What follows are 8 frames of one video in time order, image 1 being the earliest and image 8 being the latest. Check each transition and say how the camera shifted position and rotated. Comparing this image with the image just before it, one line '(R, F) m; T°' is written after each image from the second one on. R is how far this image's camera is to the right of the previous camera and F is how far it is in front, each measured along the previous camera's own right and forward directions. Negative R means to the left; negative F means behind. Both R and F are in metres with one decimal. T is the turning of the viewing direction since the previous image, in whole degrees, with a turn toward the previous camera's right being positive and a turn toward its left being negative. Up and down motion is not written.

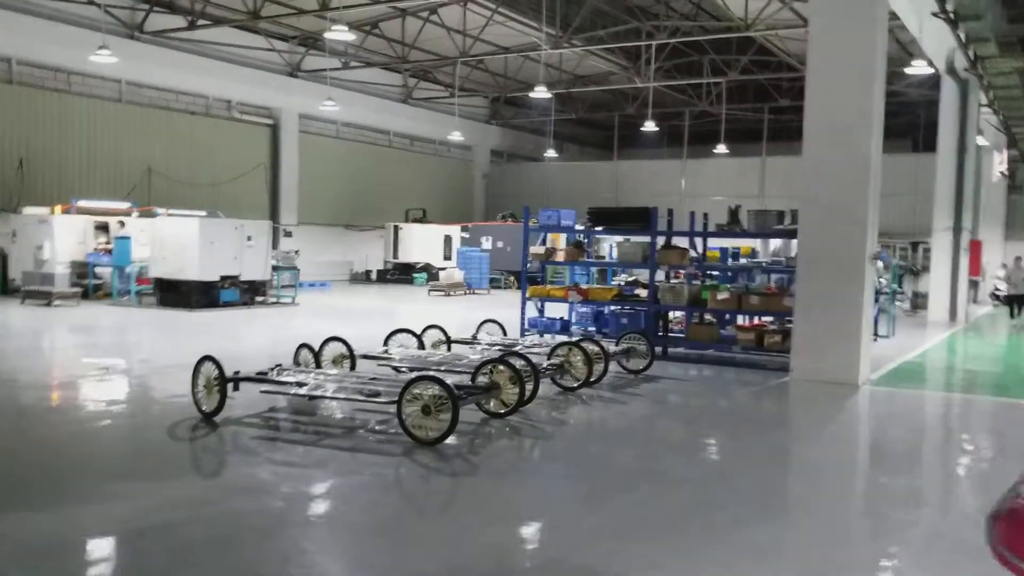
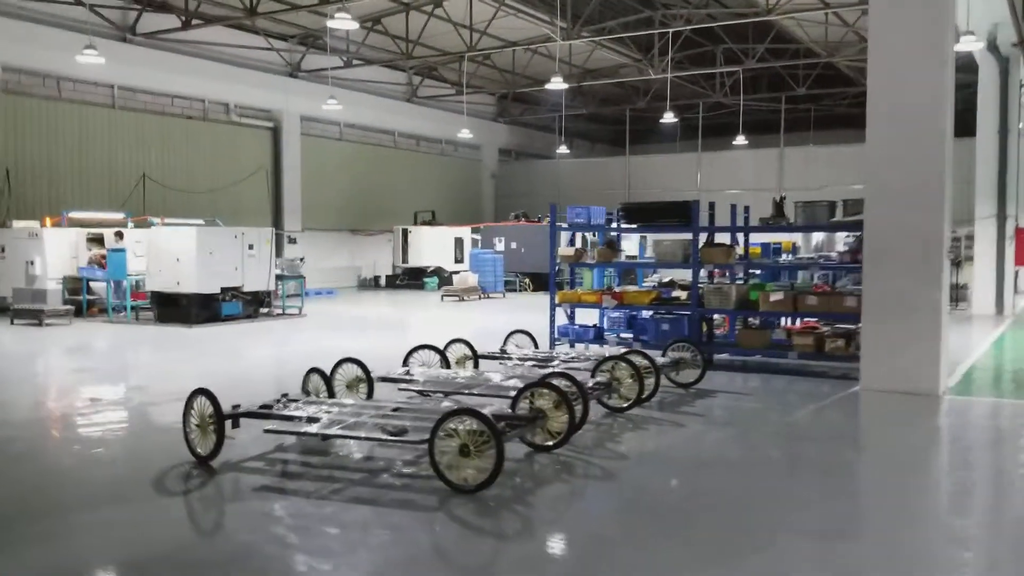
(-0.2, +0.7) m; 0°
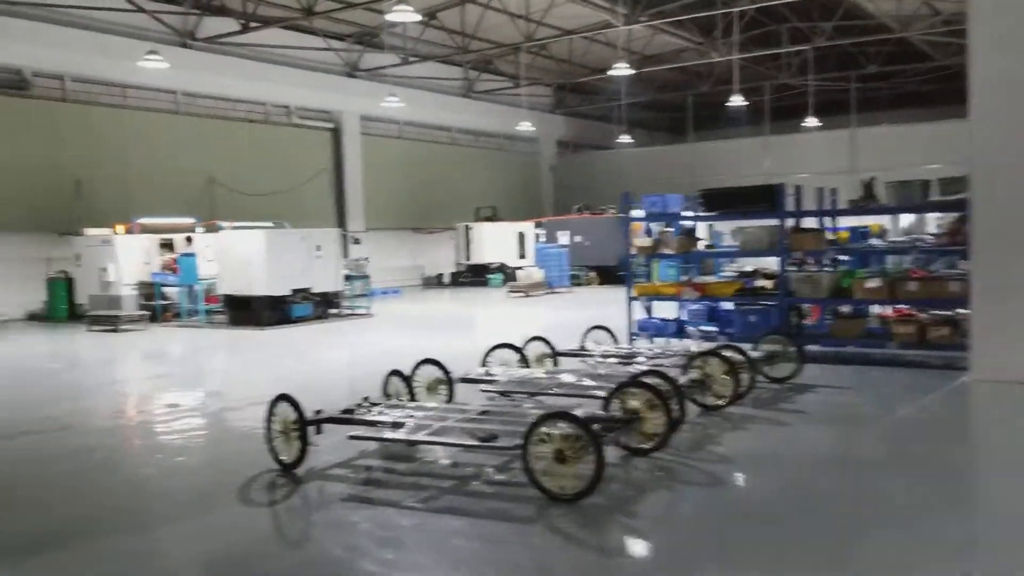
(-0.1, +0.2) m; -4°
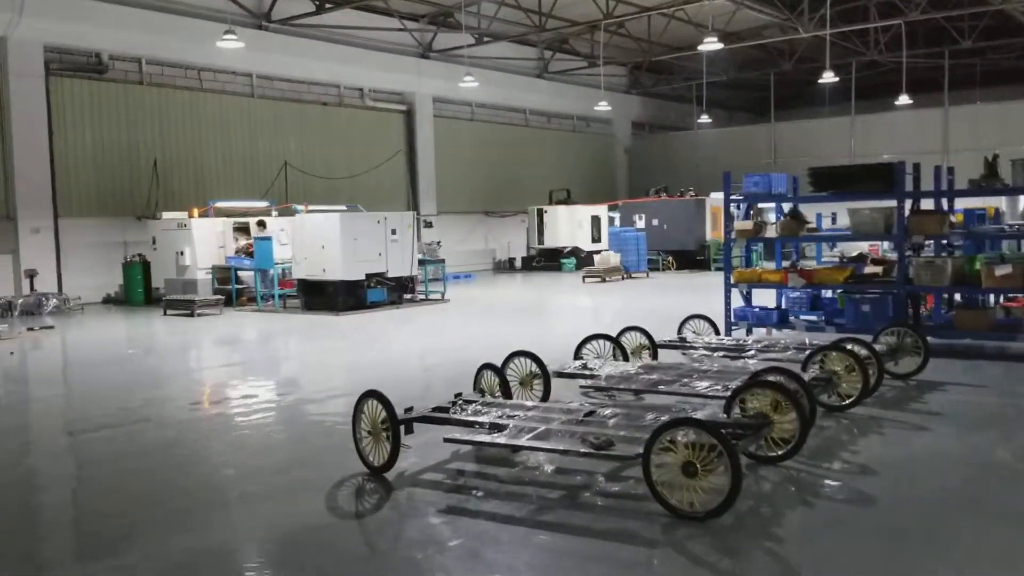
(-0.2, +0.4) m; -4°
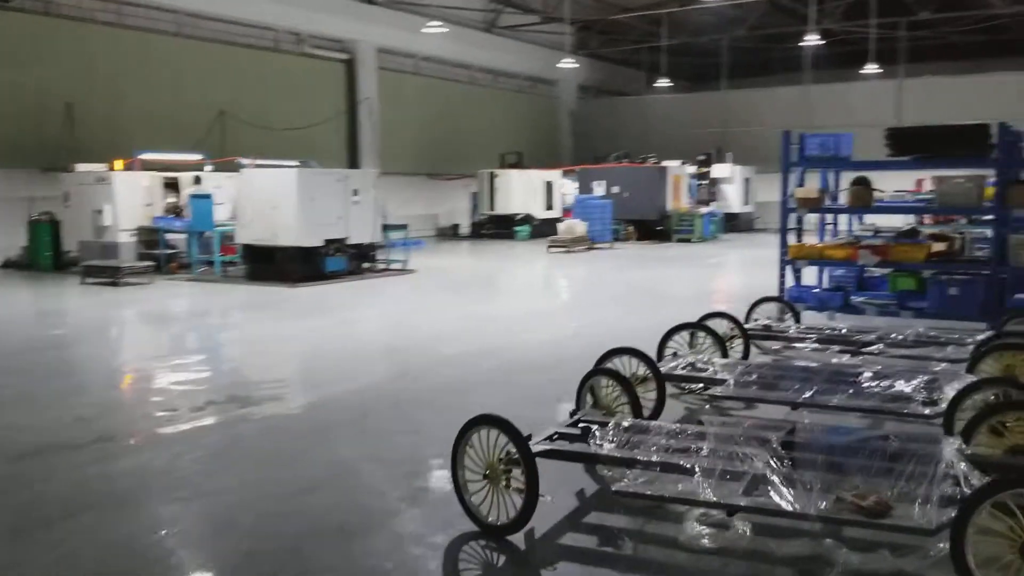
(-0.7, +1.1) m; +6°
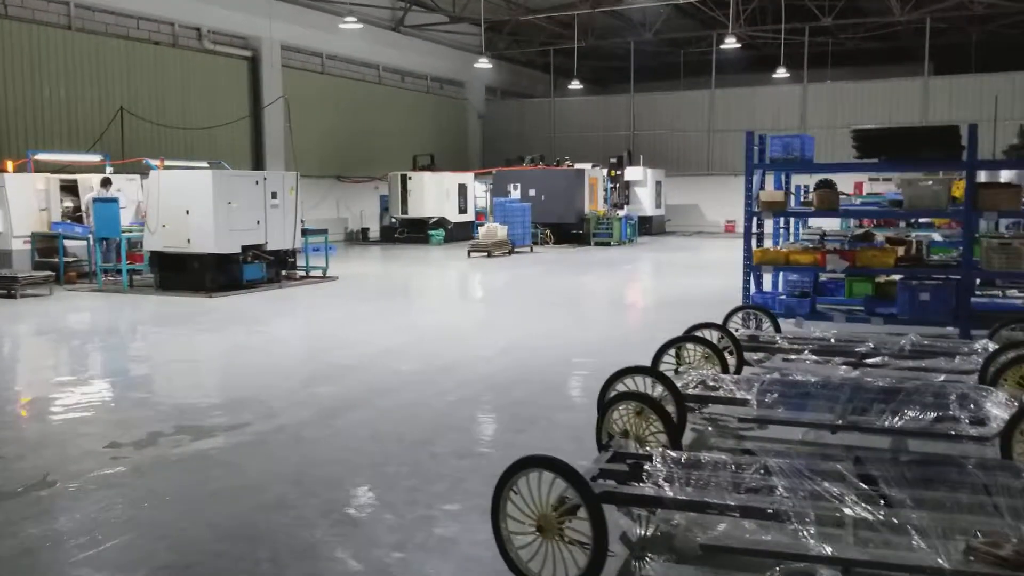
(-0.4, +0.4) m; +7°
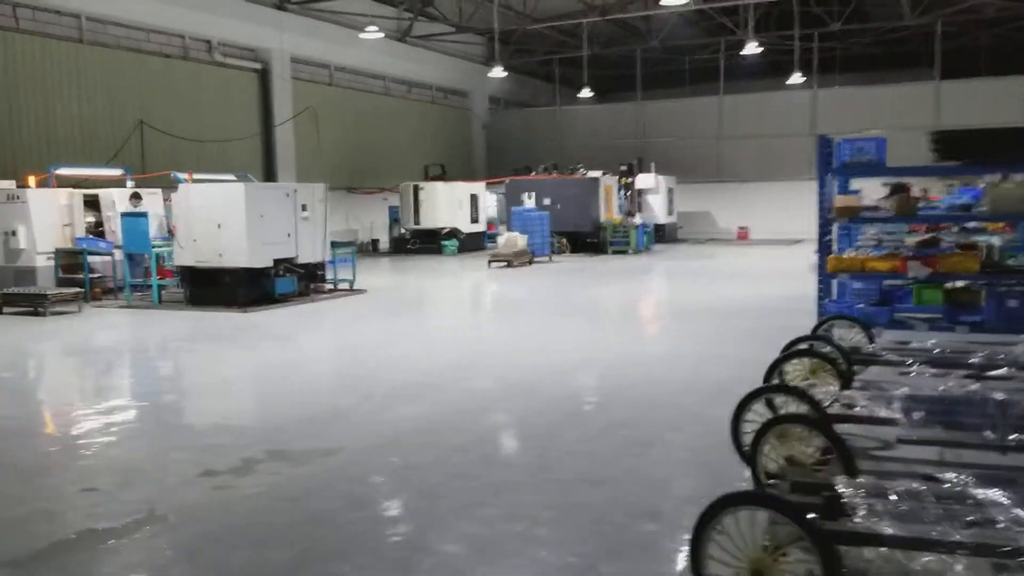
(-0.5, +0.2) m; +1°
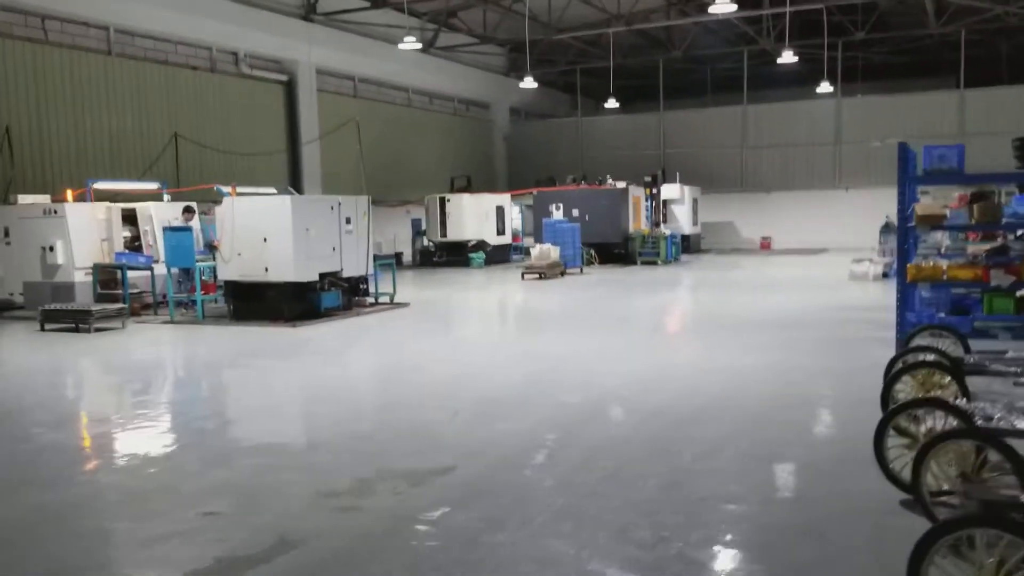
(-0.4, +0.1) m; 0°
